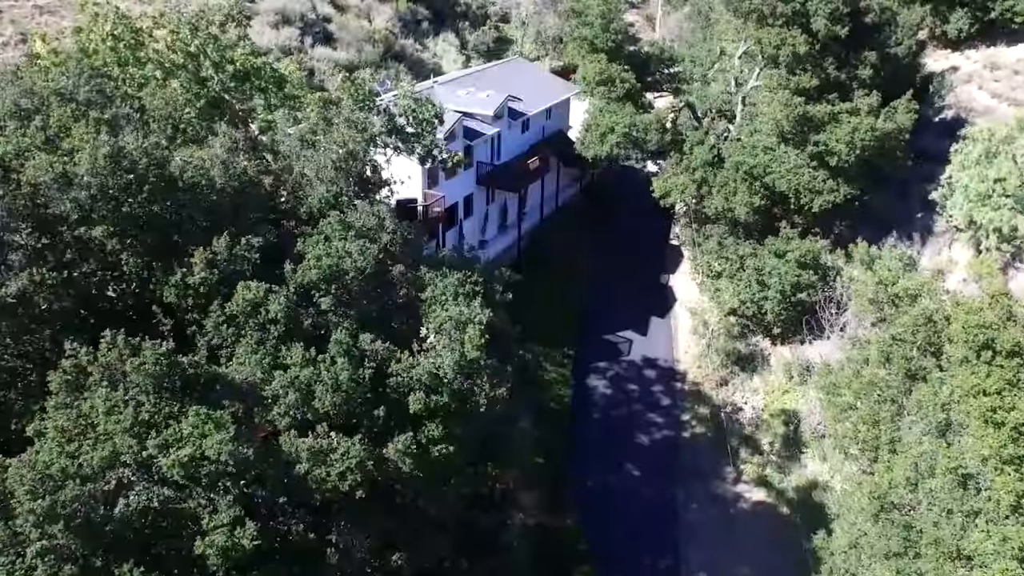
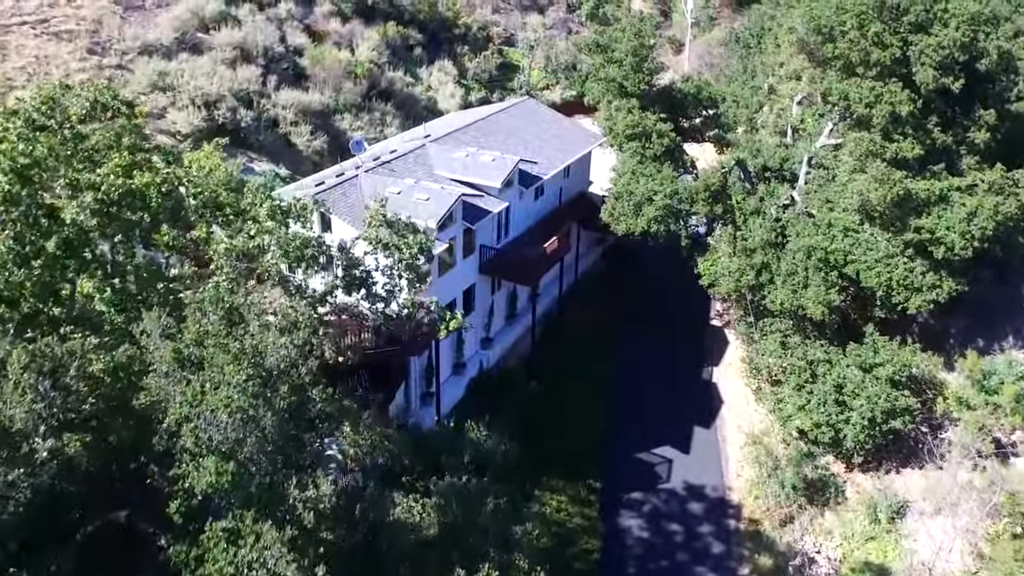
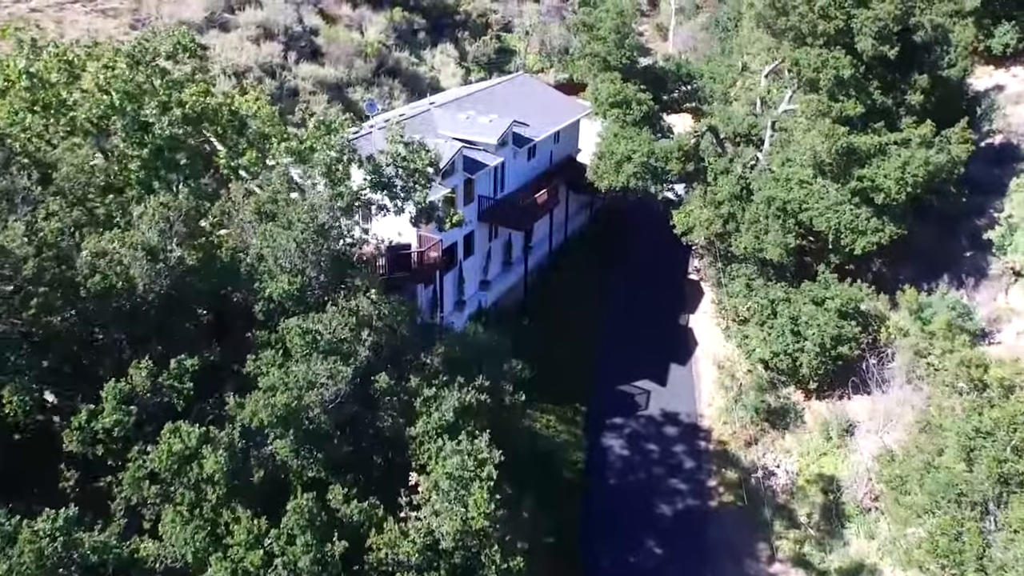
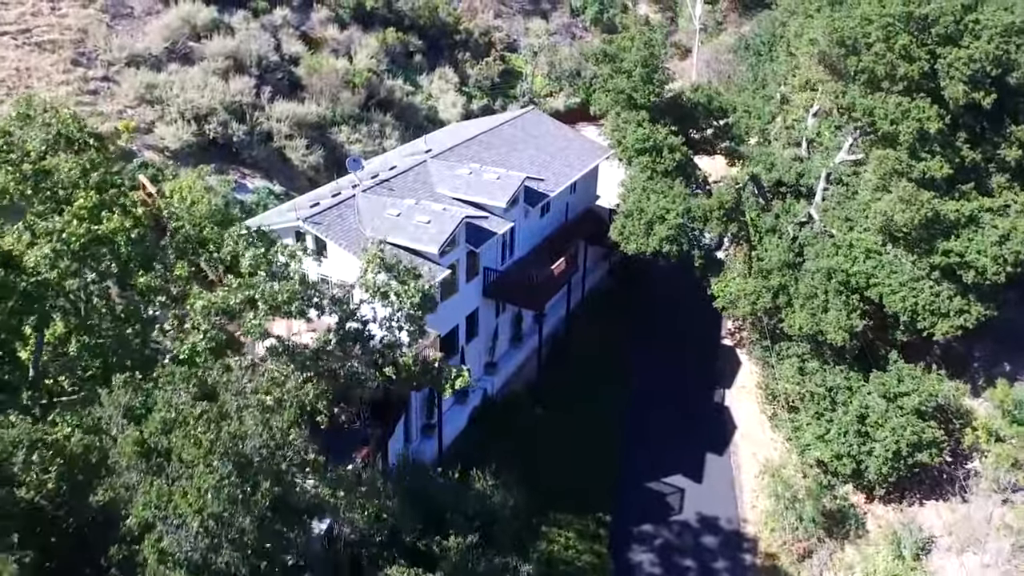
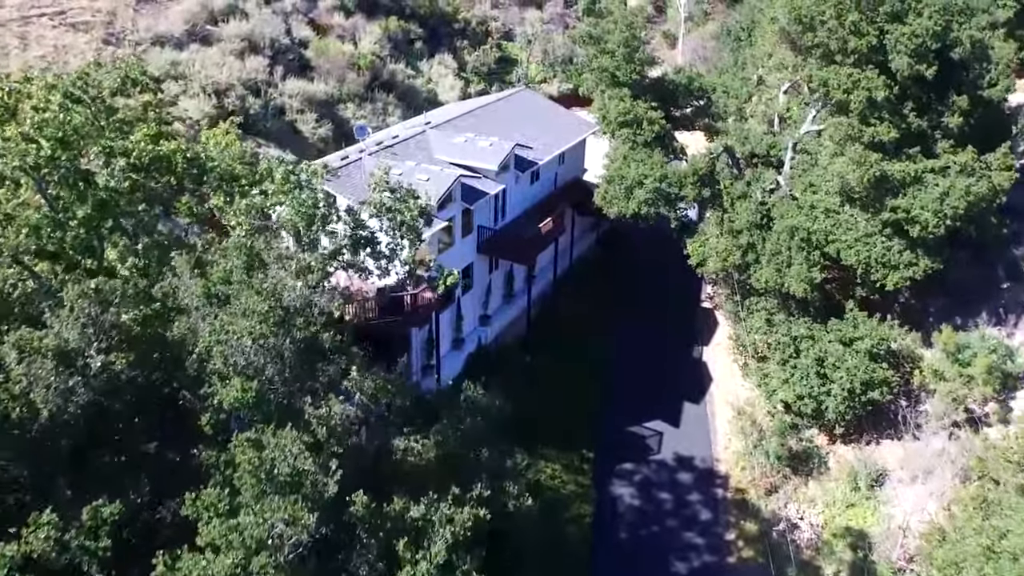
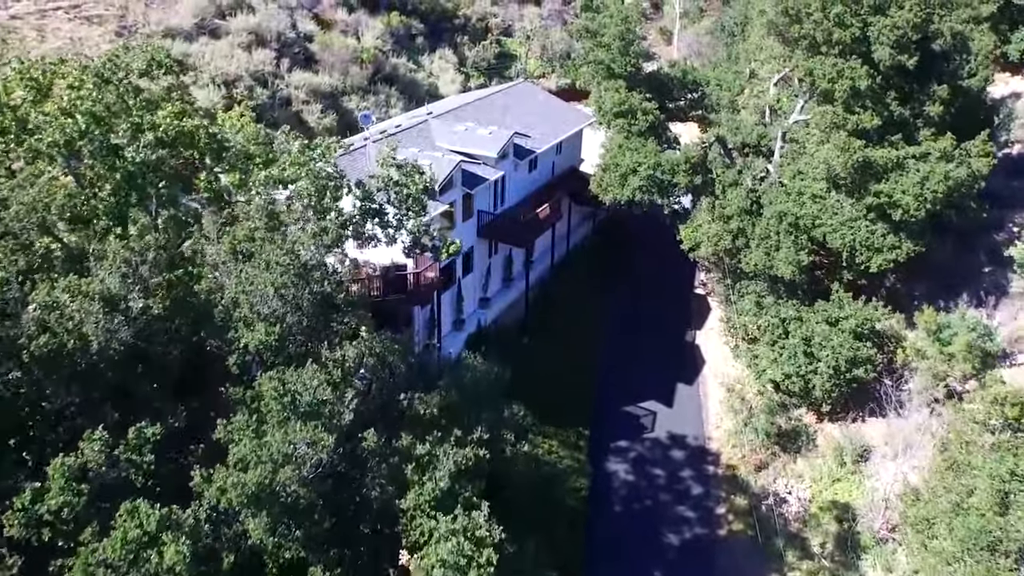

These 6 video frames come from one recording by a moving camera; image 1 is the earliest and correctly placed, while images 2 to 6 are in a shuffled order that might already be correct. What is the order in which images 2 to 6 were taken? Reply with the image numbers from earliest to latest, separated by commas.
3, 6, 5, 2, 4
